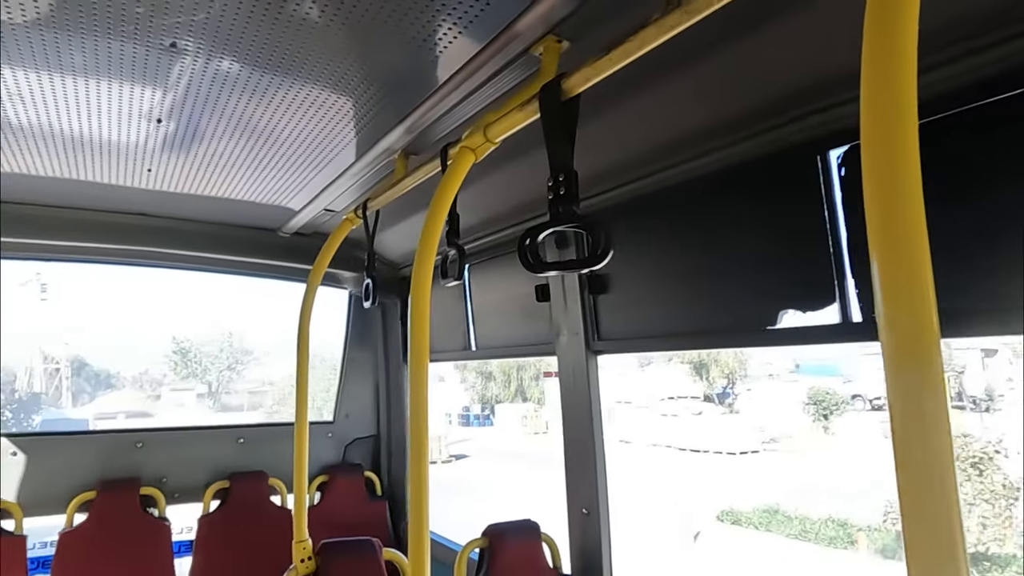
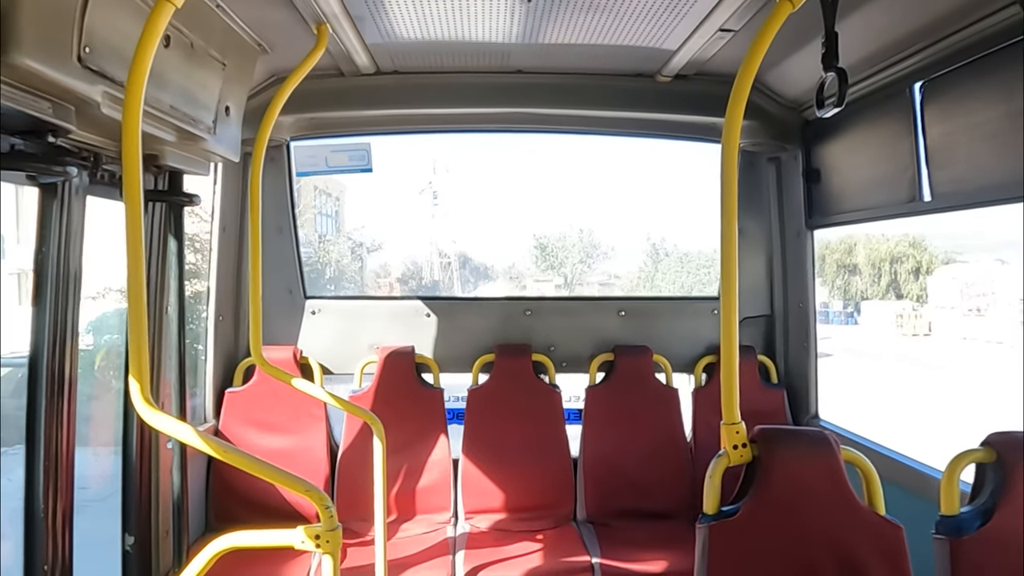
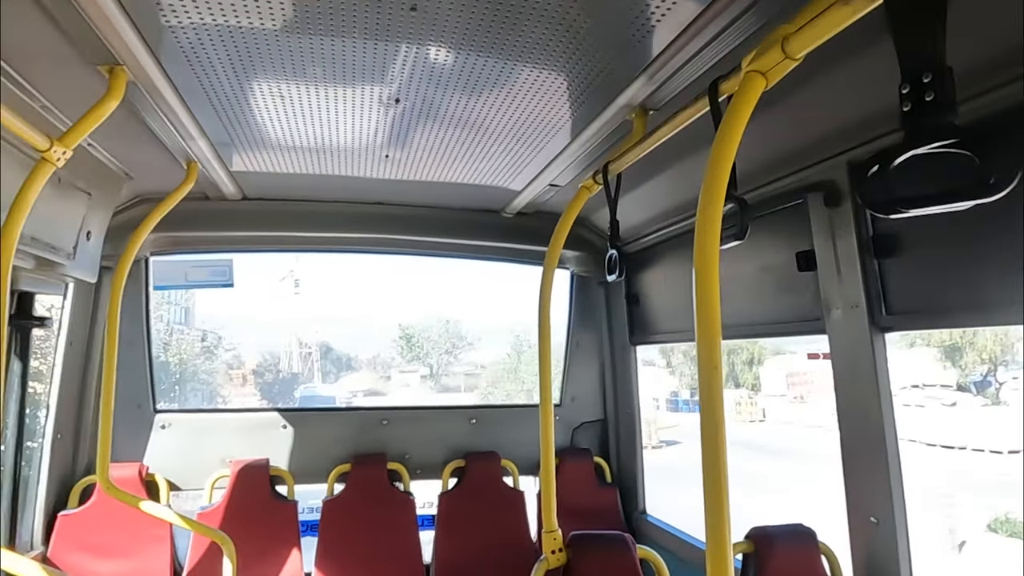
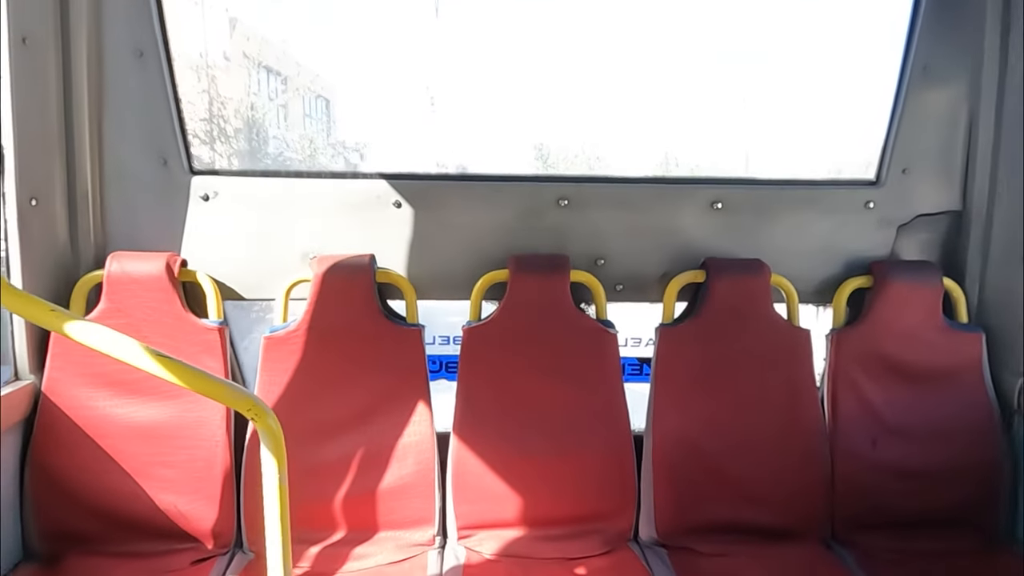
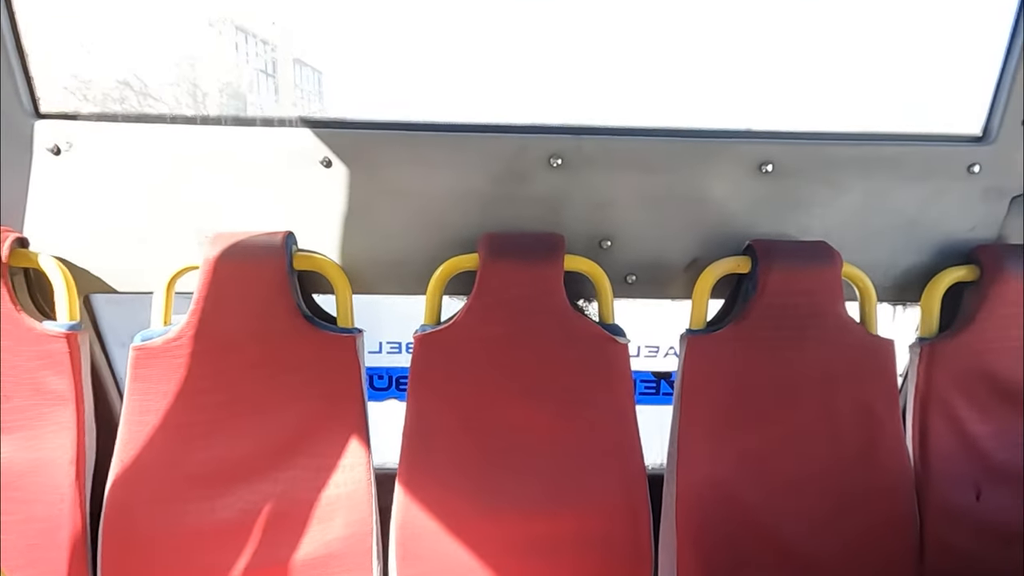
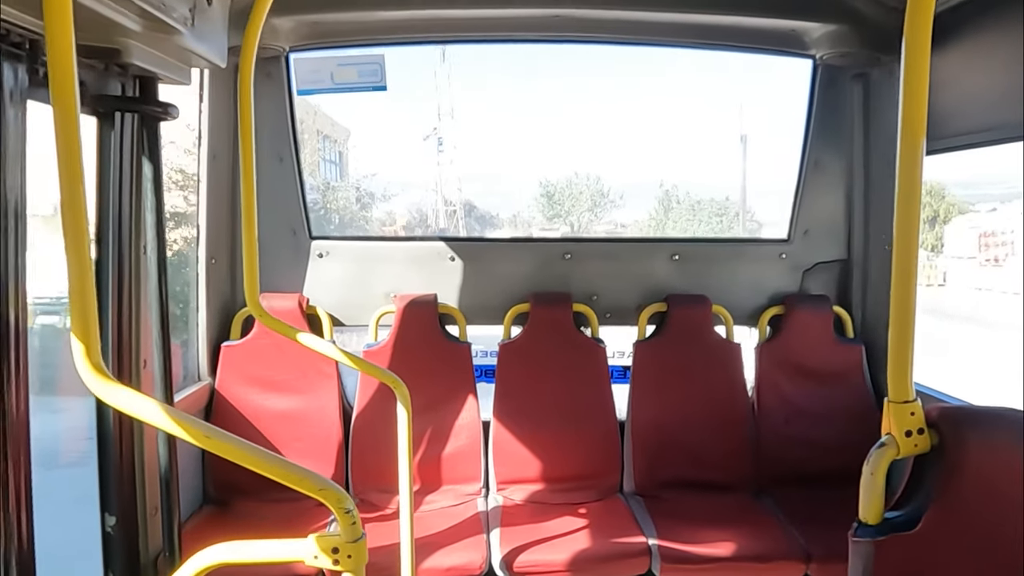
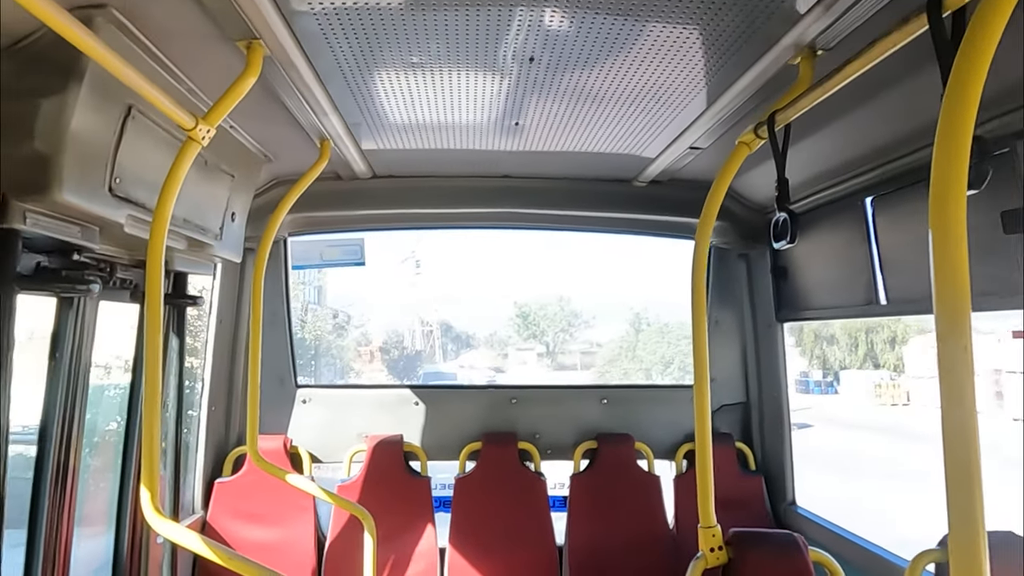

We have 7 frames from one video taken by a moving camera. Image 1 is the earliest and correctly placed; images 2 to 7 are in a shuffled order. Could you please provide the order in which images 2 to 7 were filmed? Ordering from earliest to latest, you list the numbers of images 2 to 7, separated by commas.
3, 7, 2, 6, 4, 5
